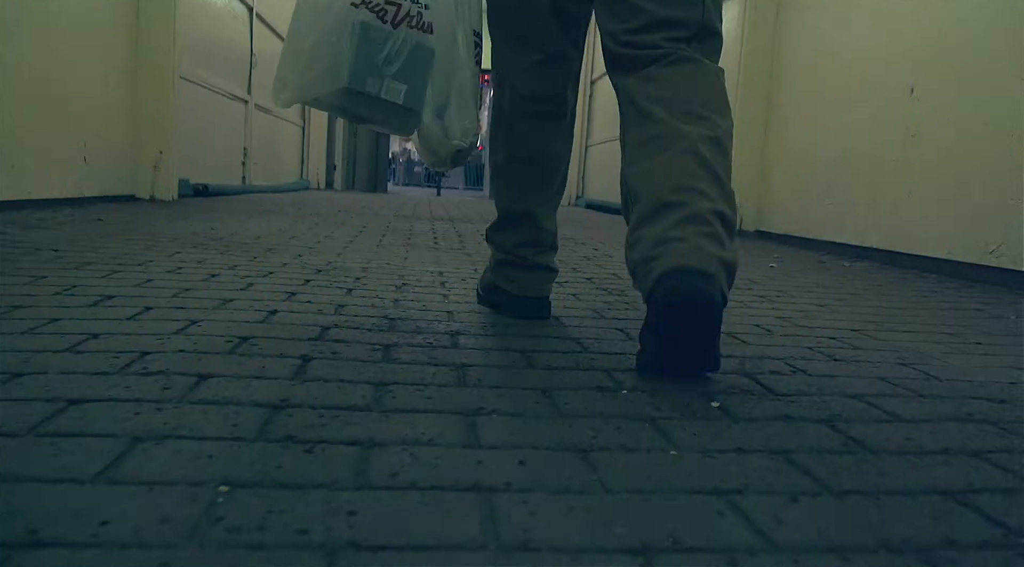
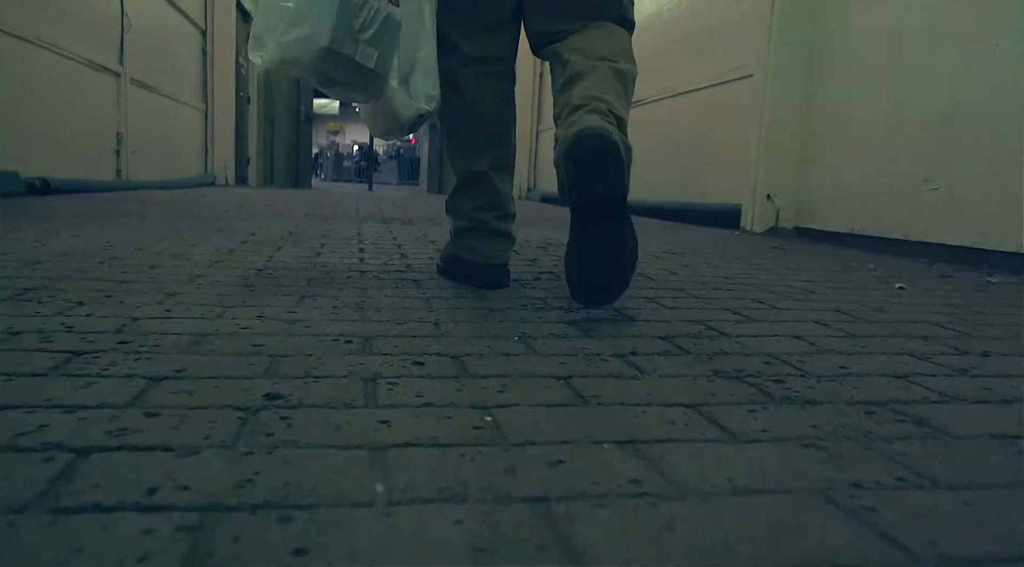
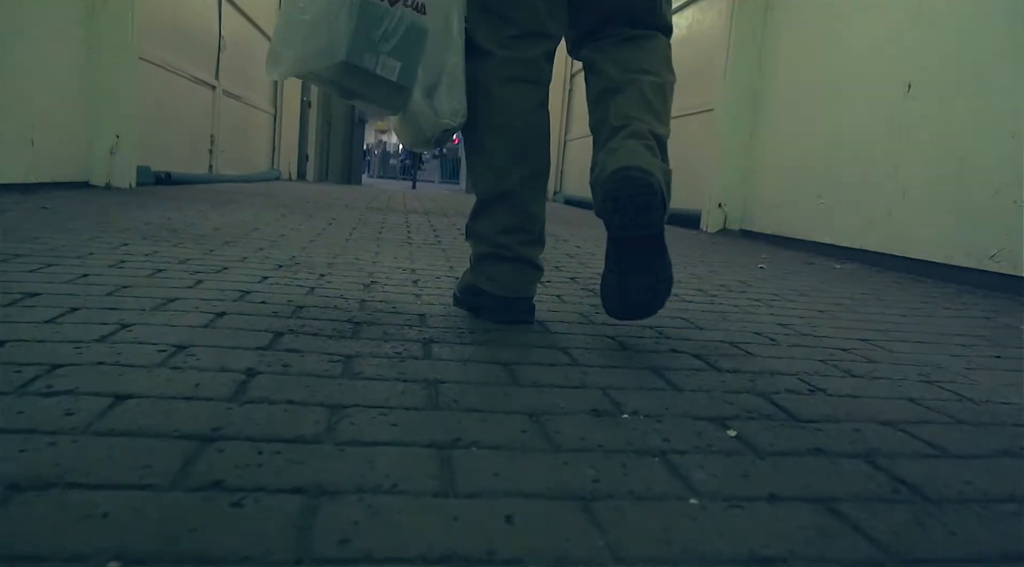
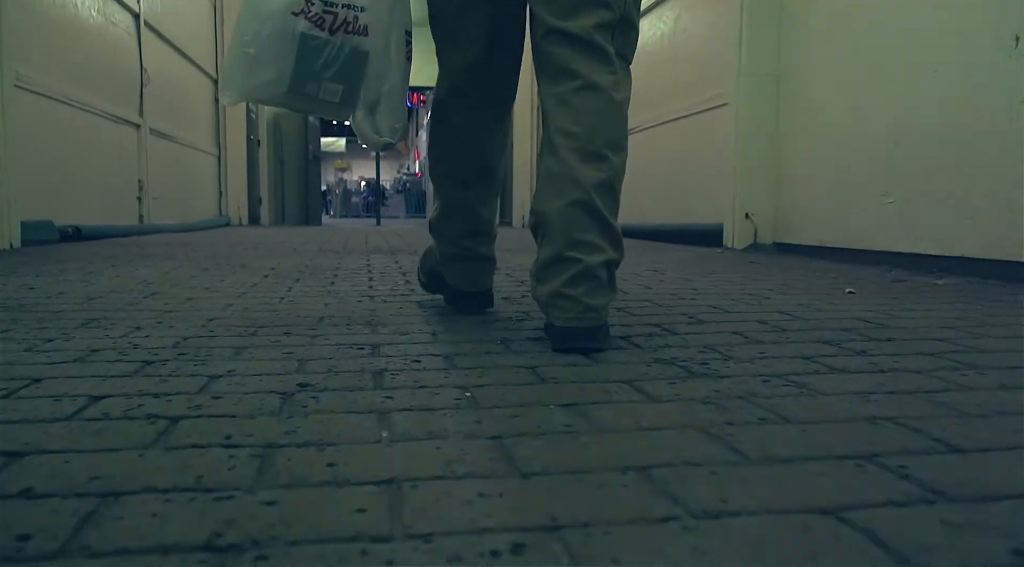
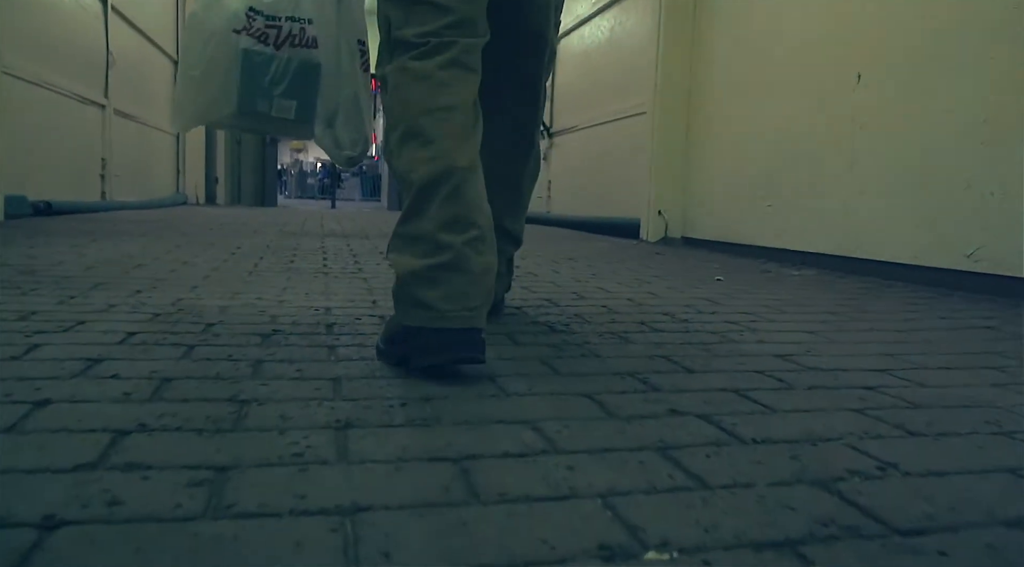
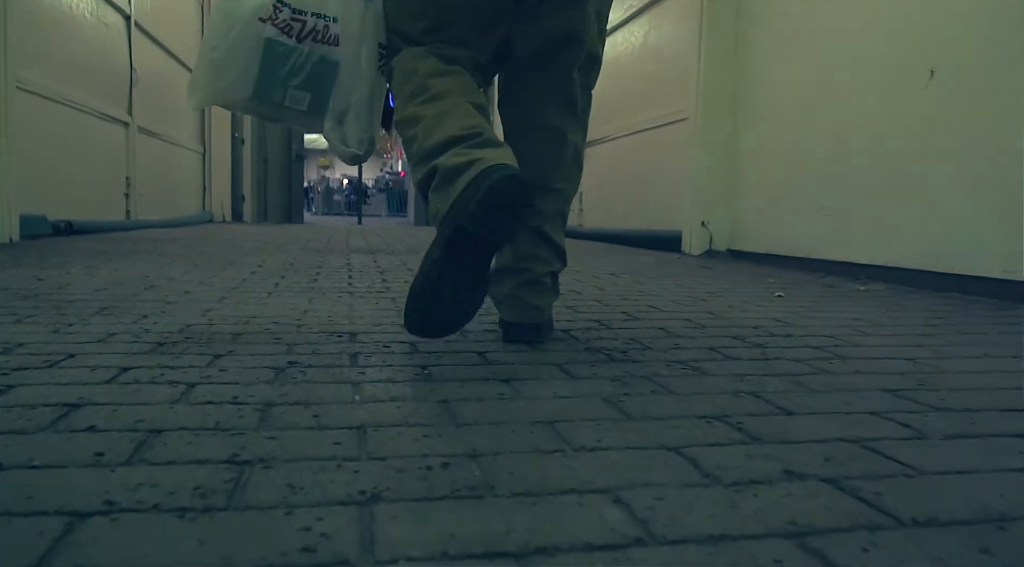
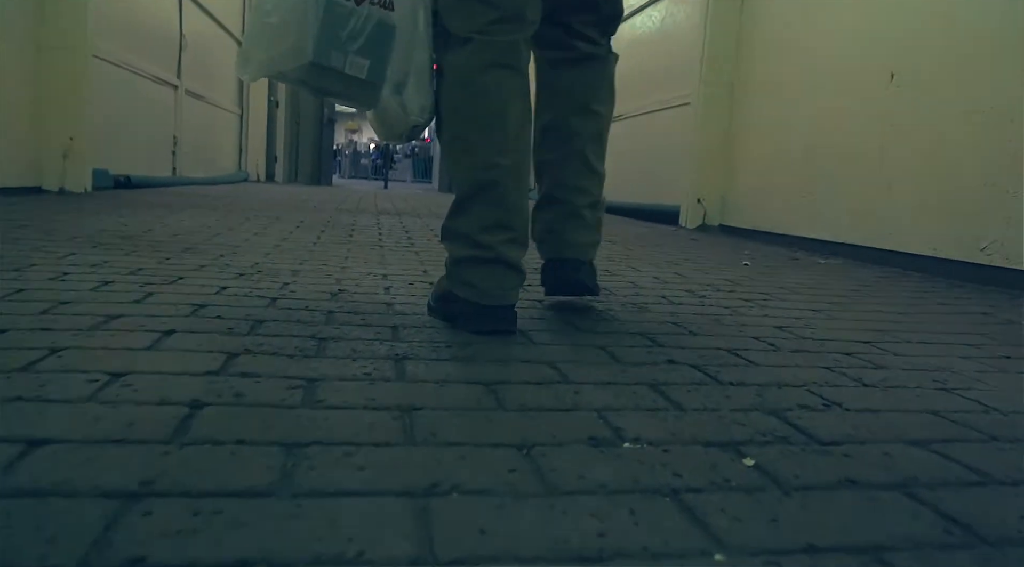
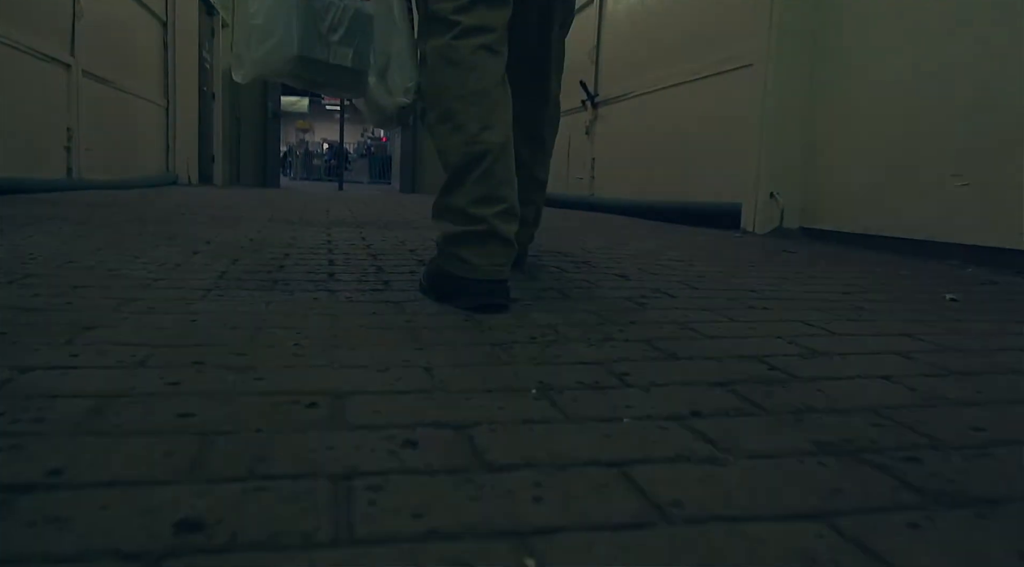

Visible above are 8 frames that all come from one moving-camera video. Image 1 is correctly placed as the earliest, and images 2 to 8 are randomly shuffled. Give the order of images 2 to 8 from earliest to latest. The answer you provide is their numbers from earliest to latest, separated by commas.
3, 7, 5, 6, 4, 2, 8
